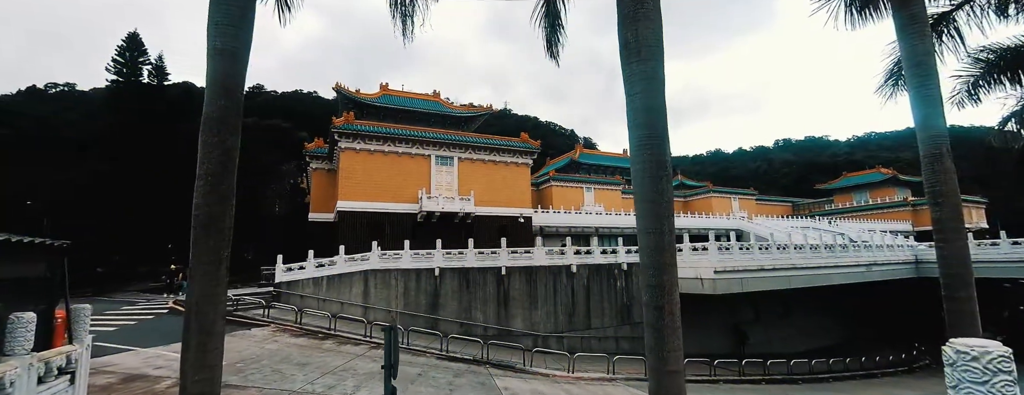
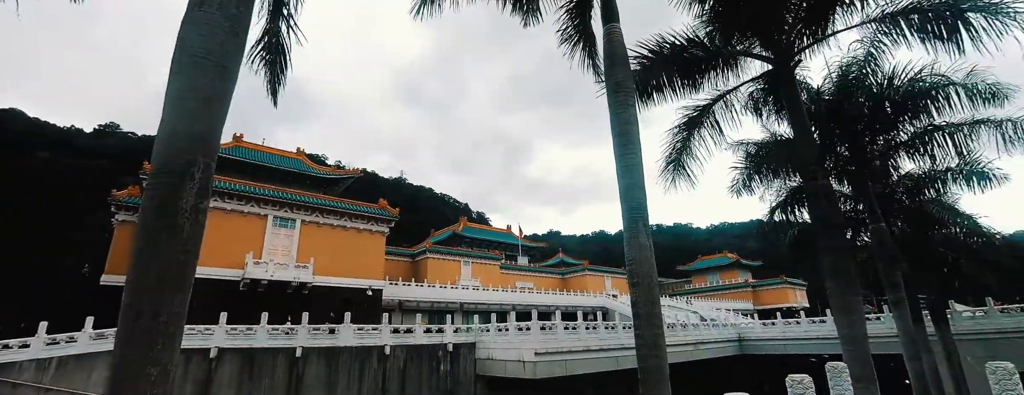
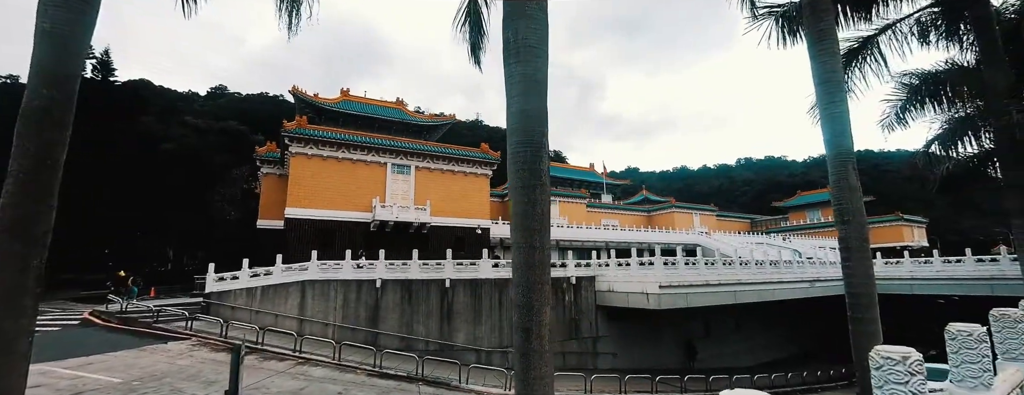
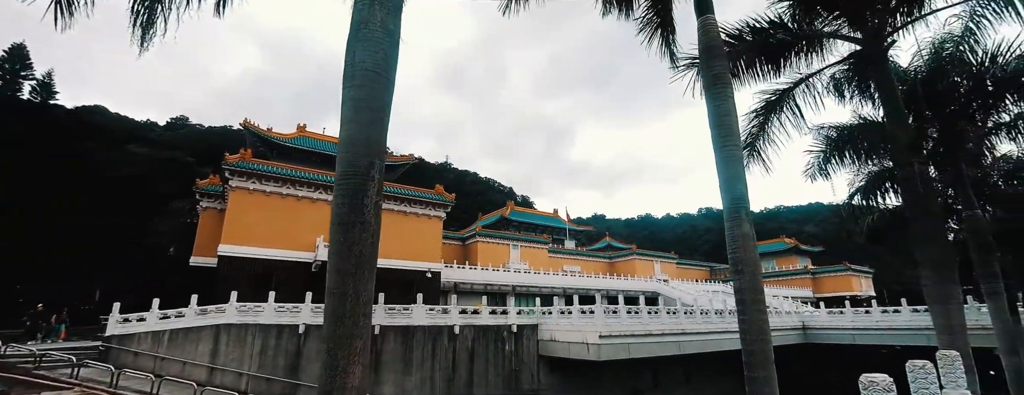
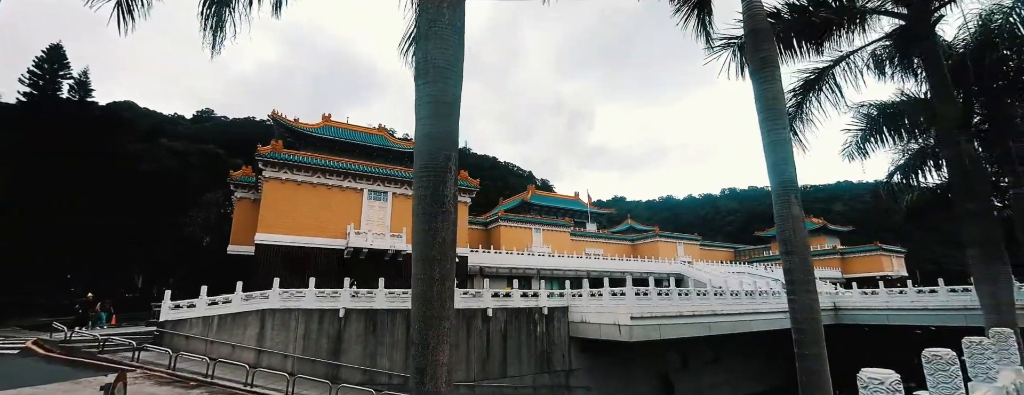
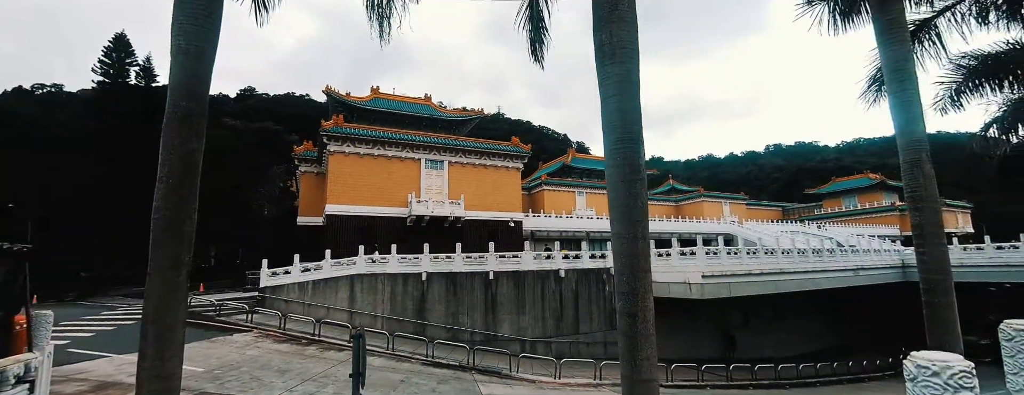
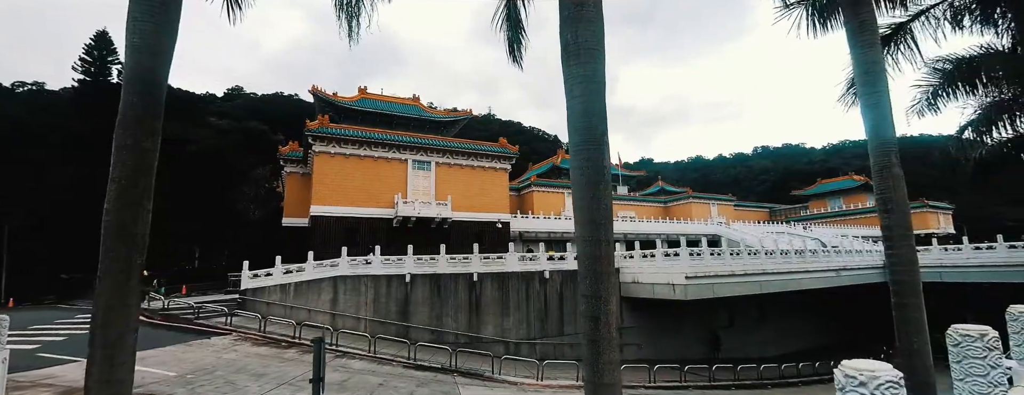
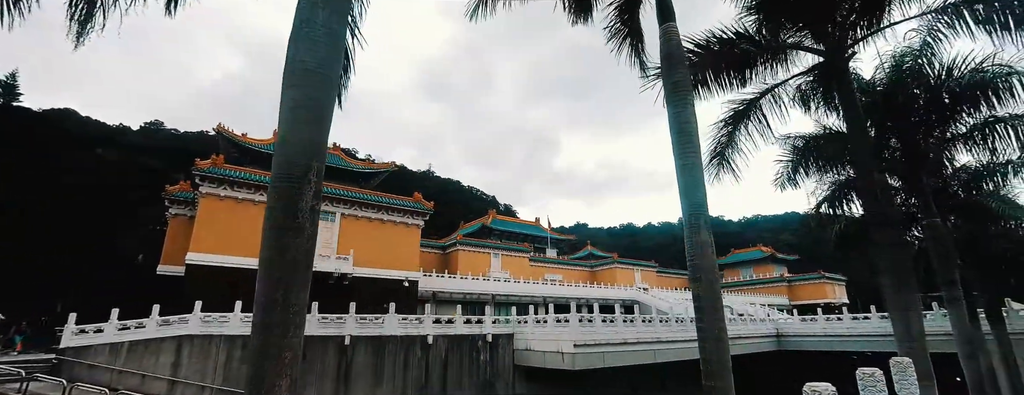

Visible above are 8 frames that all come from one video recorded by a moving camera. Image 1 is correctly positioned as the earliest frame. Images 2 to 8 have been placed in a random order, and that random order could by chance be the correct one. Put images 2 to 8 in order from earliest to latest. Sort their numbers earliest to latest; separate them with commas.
6, 7, 3, 5, 4, 8, 2
